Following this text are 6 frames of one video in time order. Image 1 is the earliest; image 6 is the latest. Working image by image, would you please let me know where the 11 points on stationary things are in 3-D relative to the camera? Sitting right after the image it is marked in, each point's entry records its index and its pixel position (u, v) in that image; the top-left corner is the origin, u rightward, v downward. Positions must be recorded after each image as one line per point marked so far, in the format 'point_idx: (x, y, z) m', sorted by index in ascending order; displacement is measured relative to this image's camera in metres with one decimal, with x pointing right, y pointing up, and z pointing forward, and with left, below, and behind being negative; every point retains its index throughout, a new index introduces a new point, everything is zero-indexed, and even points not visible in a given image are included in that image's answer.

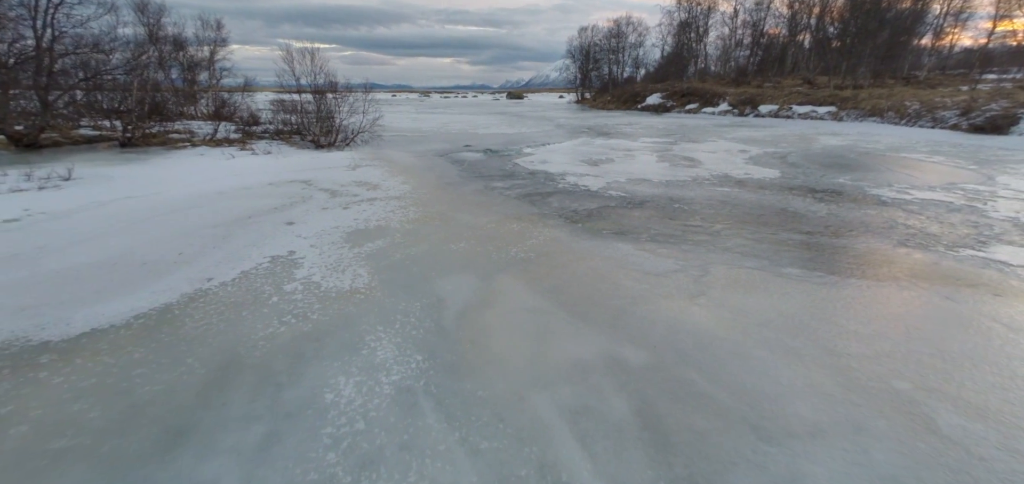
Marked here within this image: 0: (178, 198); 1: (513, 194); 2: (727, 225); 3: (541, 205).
0: (-7.2, +1.0, +9.0) m
1: (0.0, +1.2, +9.8) m
2: (+4.0, +0.3, +7.6) m
3: (+0.6, +0.8, +8.8) m
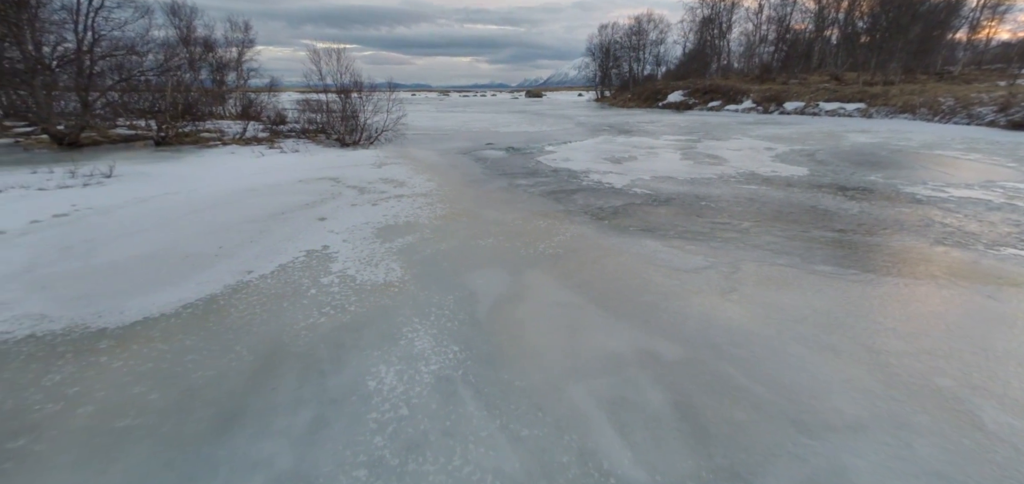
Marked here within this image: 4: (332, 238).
0: (-6.7, +1.1, +9.3) m
1: (+0.6, +1.2, +9.8) m
2: (+4.4, +0.4, +7.5) m
3: (+1.2, +0.9, +8.8) m
4: (-2.9, +0.1, +6.6) m
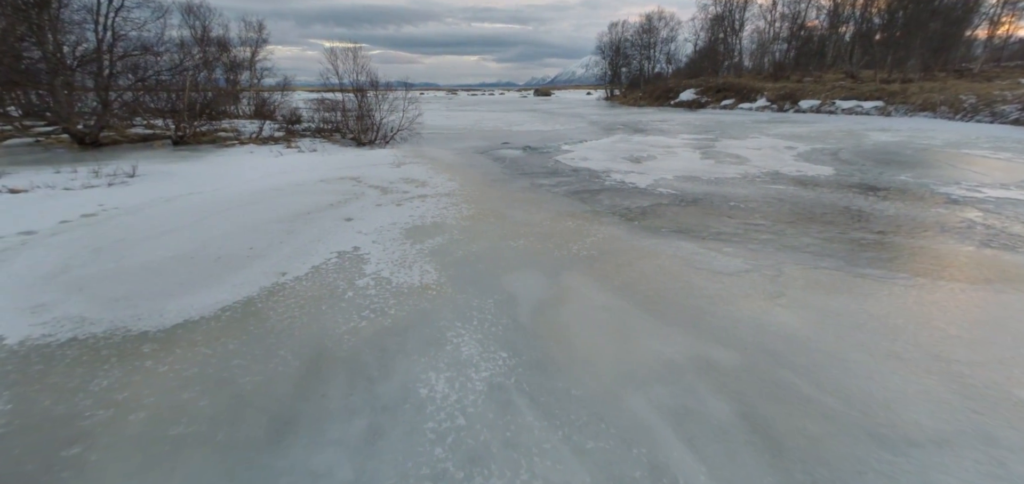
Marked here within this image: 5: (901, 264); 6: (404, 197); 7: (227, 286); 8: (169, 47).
0: (-6.2, +1.1, +9.3) m
1: (+1.1, +1.2, +9.7) m
2: (+4.9, +0.3, +7.3) m
3: (+1.7, +0.8, +8.7) m
4: (-2.4, +0.1, +6.5) m
5: (+5.1, -0.3, +5.4) m
6: (-2.4, +1.0, +9.2) m
7: (-3.5, -0.5, +5.0) m
8: (-16.6, +9.5, +19.9) m
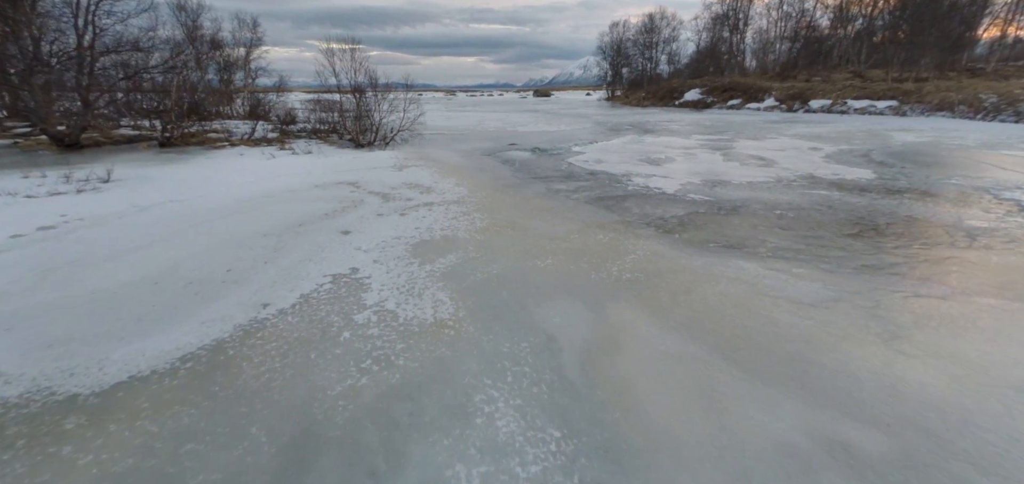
0: (-5.8, +0.8, +8.3) m
1: (+1.5, +0.9, +8.7) m
2: (+5.3, +0.1, +6.4) m
3: (+2.0, +0.6, +7.7) m
4: (-2.1, -0.2, +5.6) m
5: (+5.5, -0.5, +4.5) m
6: (-2.1, +0.8, +8.2) m
7: (-3.1, -0.8, +4.0) m
8: (-16.3, +9.2, +18.9) m
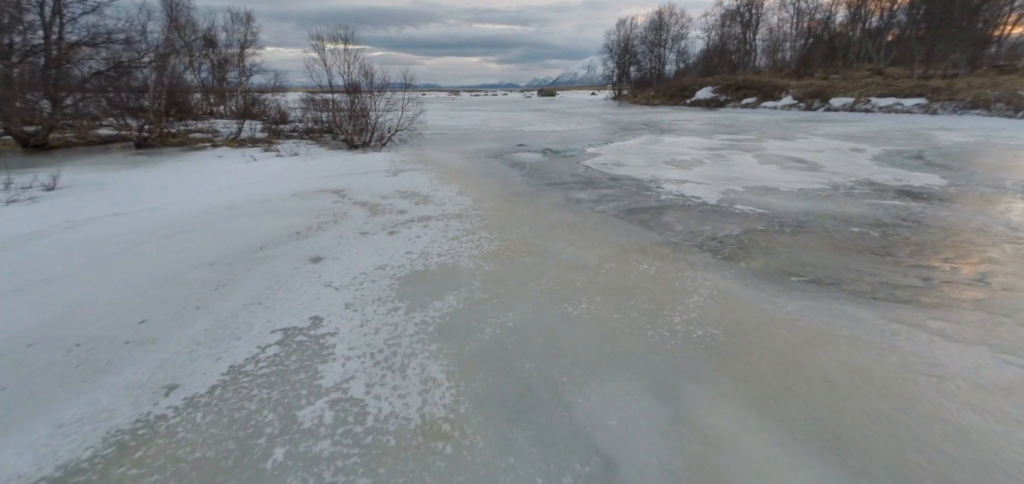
0: (-5.6, +0.4, +6.9) m
1: (+1.7, +0.6, +7.3) m
2: (+5.5, -0.3, +4.9) m
3: (+2.3, +0.2, +6.3) m
4: (-1.8, -0.6, +4.1) m
5: (+5.7, -0.9, +3.0) m
6: (-1.8, +0.4, +6.7) m
7: (-2.9, -1.1, +2.6) m
8: (-16.0, +8.8, +17.6) m
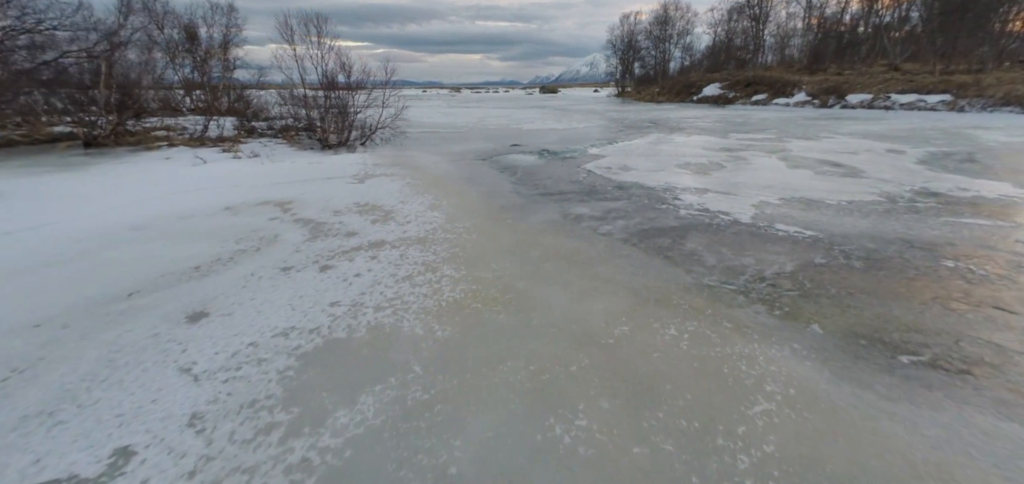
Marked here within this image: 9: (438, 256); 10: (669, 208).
0: (-5.9, 0.0, +5.3) m
1: (+1.4, +0.2, +5.7) m
2: (+5.2, -0.7, +3.3) m
3: (+2.0, -0.2, +4.7) m
4: (-2.1, -1.0, +2.5) m
5: (+5.4, -1.4, +1.4) m
6: (-2.1, 0.0, +5.2) m
7: (-3.2, -1.6, +1.0) m
8: (-16.2, +8.5, +16.1) m
9: (-0.8, -0.2, +4.8) m
10: (+2.6, +0.5, +6.8) m
